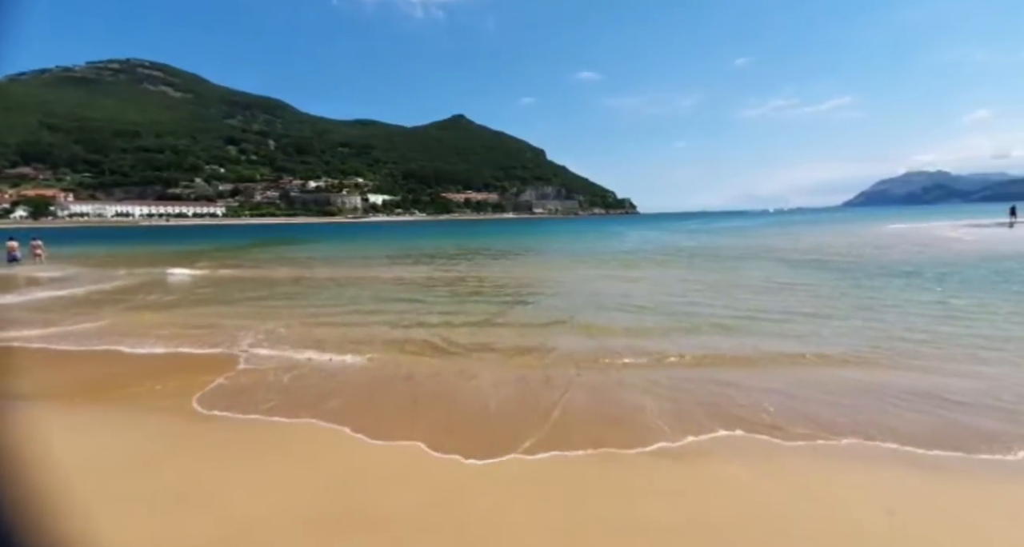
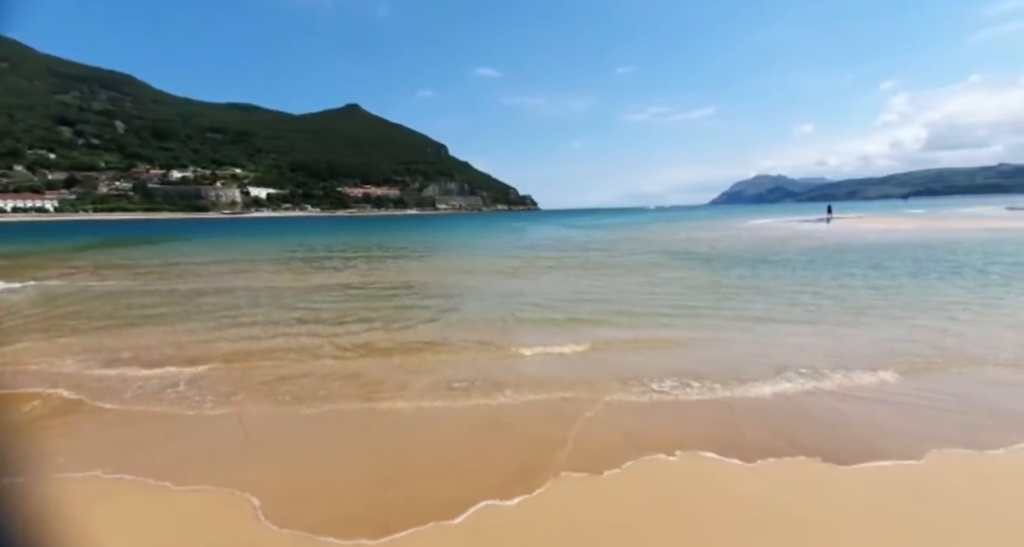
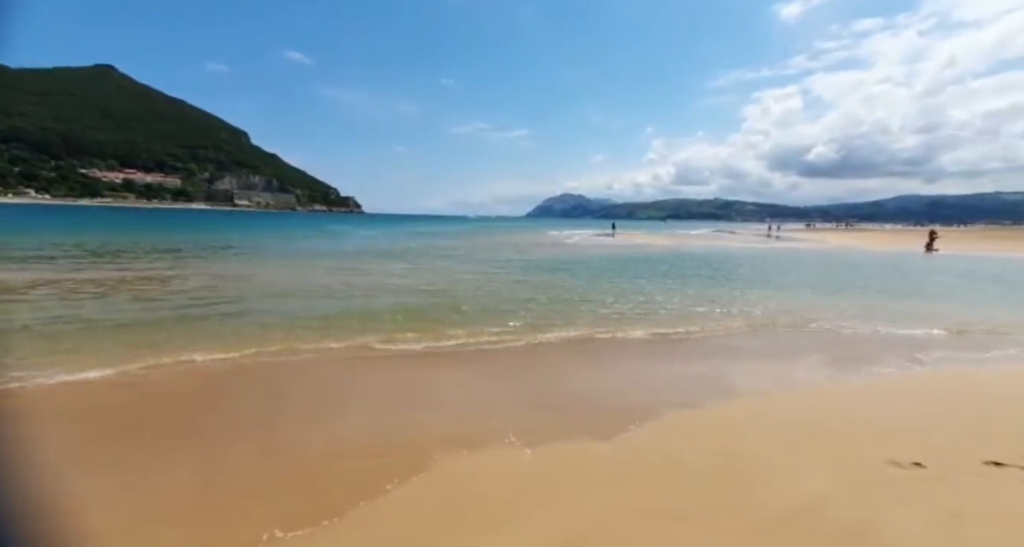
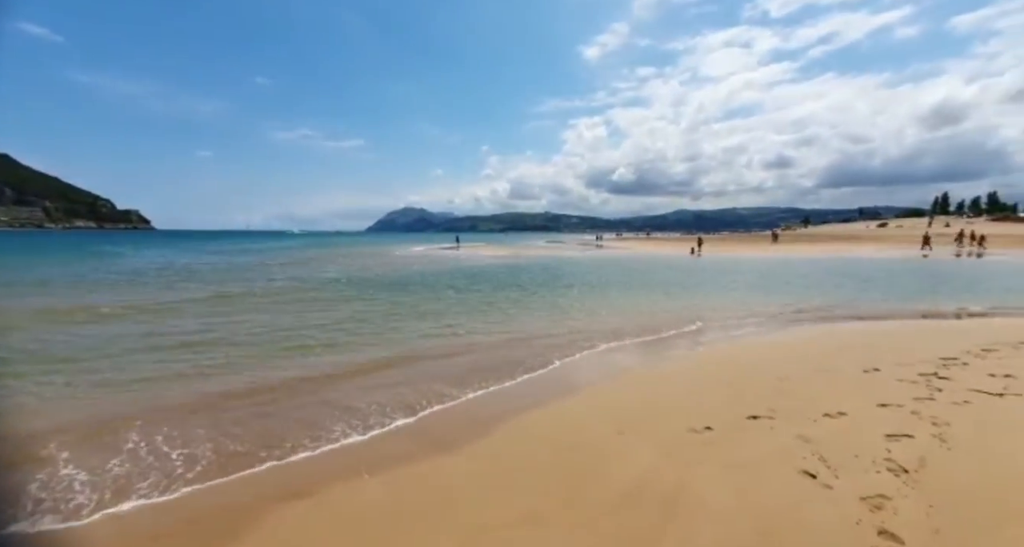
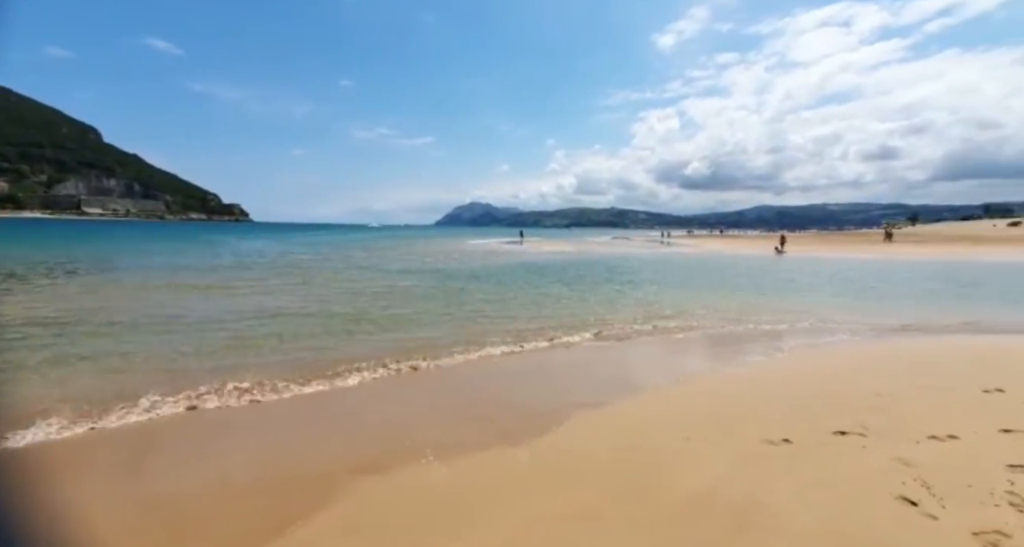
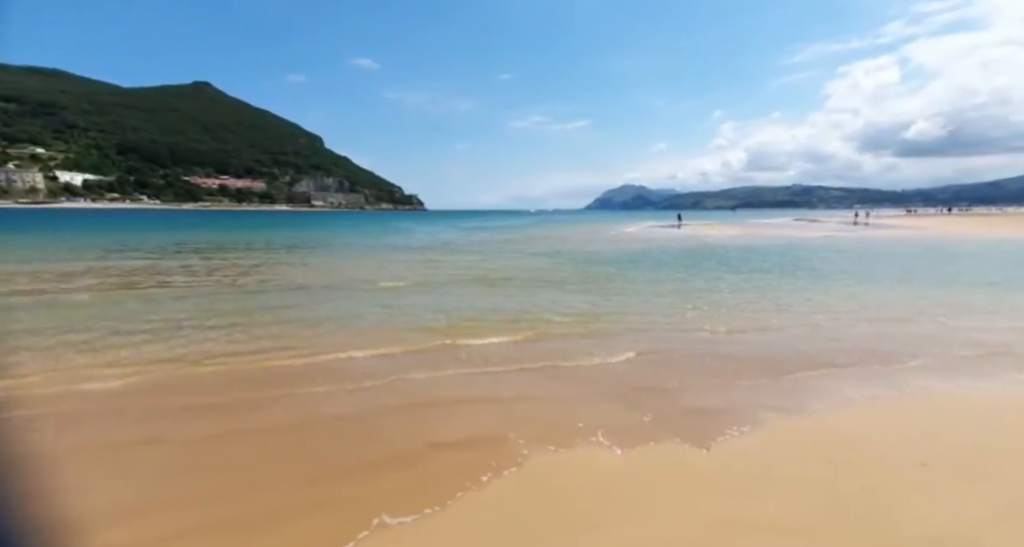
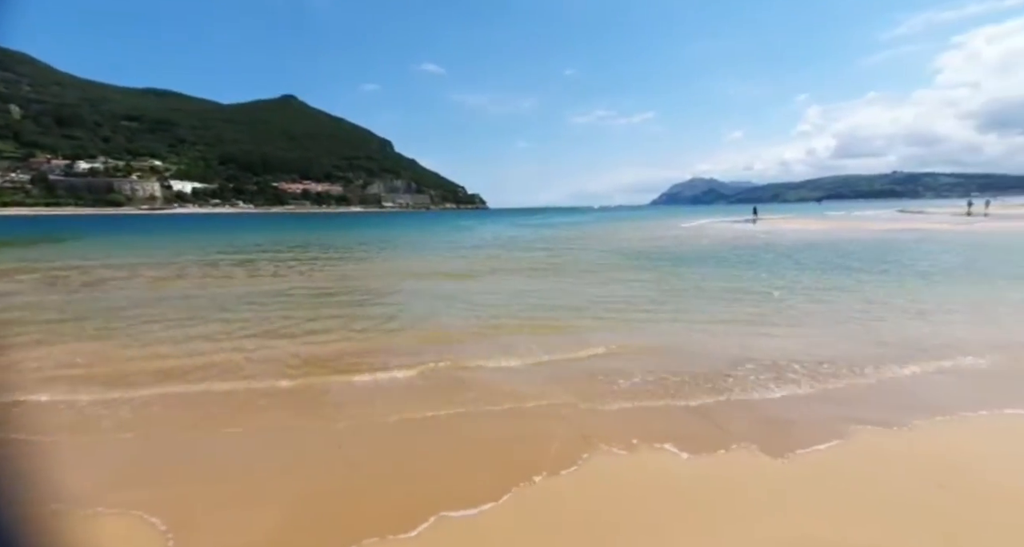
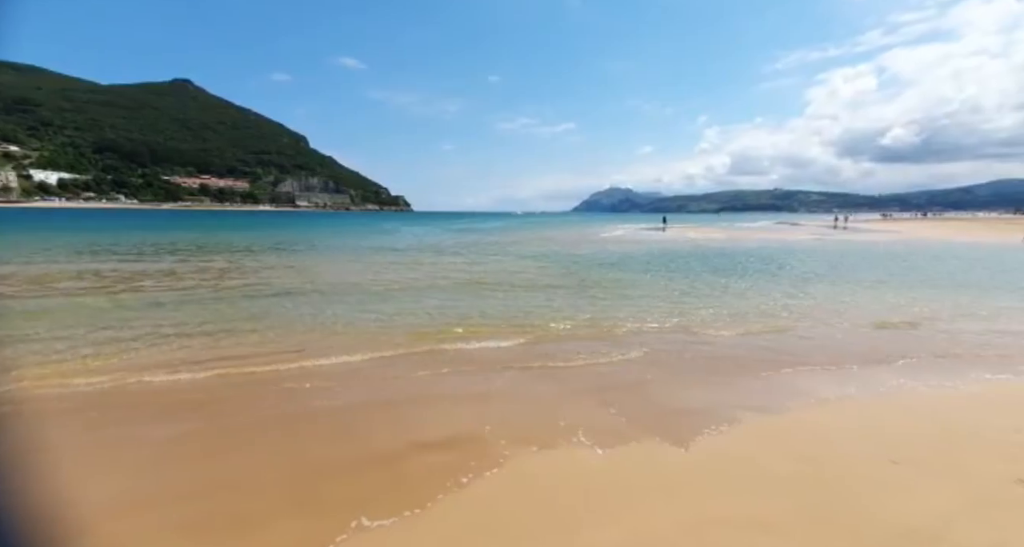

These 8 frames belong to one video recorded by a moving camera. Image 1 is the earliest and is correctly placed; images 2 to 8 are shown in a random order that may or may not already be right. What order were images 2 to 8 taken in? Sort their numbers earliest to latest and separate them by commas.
2, 7, 6, 8, 3, 5, 4
